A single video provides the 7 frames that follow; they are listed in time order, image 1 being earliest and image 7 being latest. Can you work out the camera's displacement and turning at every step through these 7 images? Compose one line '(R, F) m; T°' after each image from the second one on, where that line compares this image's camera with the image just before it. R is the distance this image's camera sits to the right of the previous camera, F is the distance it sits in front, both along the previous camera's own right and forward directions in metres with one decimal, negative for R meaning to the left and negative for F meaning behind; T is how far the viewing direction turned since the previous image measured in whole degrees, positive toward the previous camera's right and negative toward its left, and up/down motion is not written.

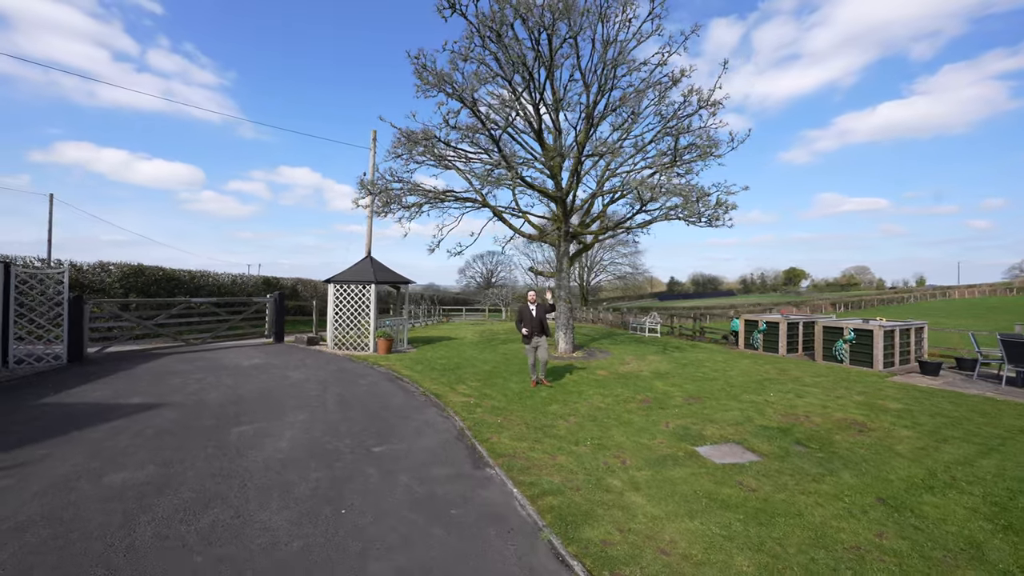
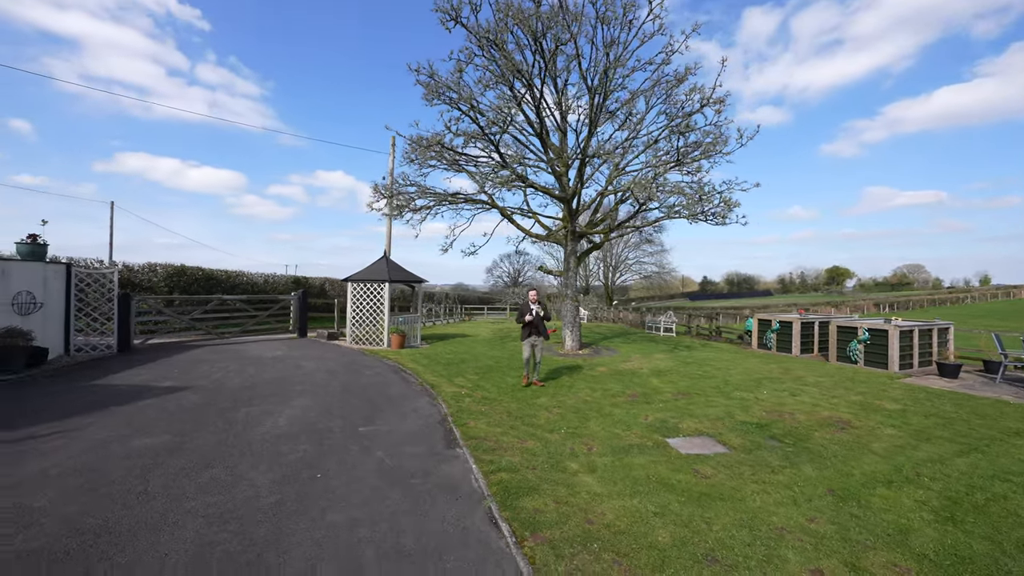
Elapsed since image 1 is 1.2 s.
(+0.9, -0.4) m; -4°
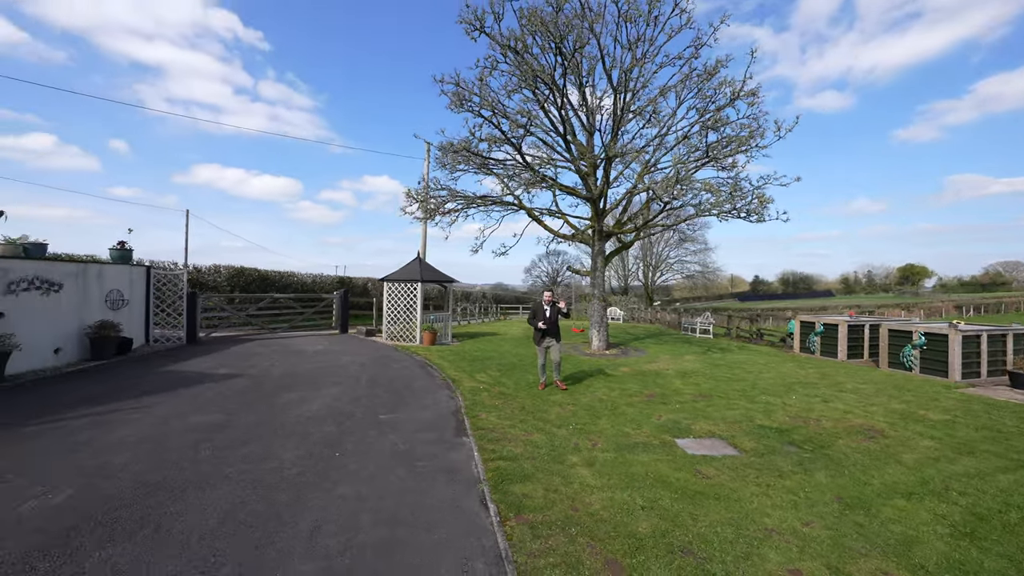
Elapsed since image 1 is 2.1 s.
(+0.6, -0.3) m; -6°
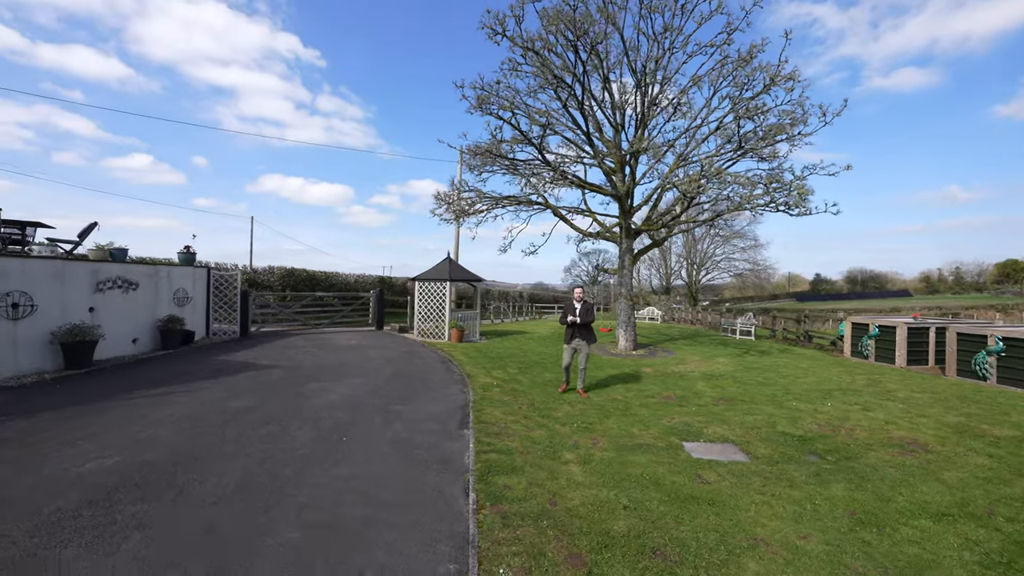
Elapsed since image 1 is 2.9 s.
(+0.7, -0.1) m; -6°
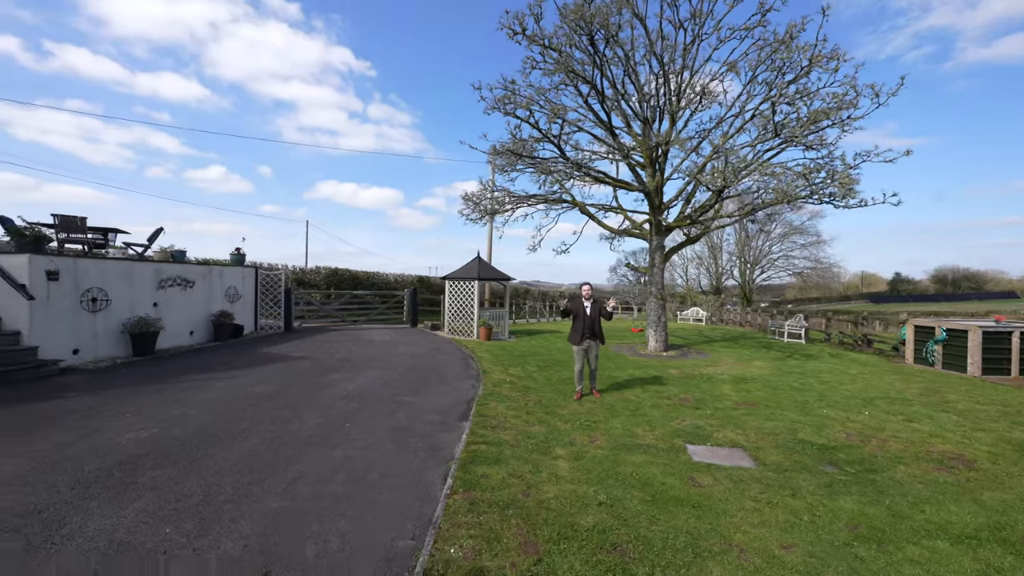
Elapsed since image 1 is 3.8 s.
(+0.8, -0.1) m; -7°
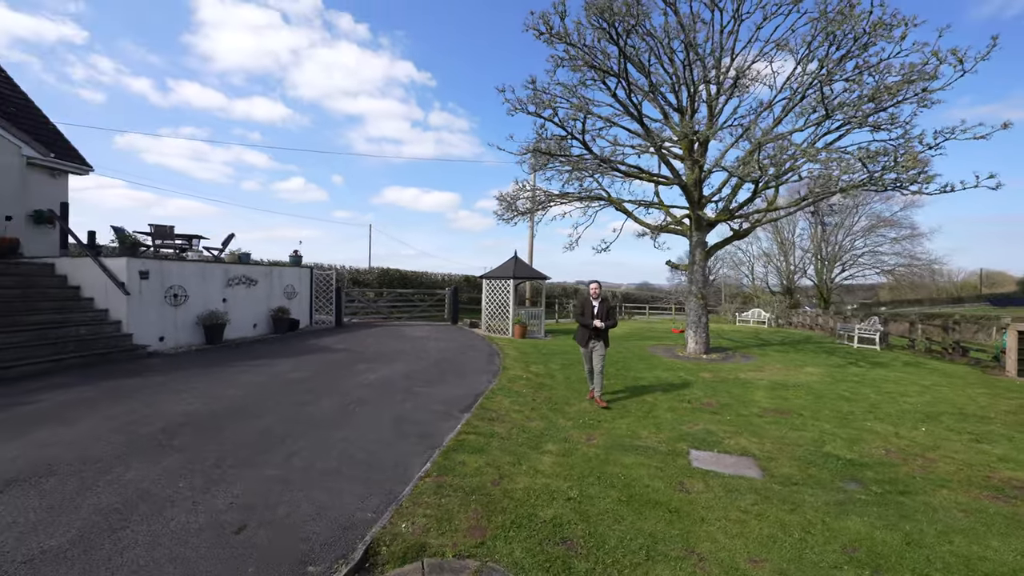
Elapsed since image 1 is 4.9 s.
(+1.0, -0.1) m; -8°
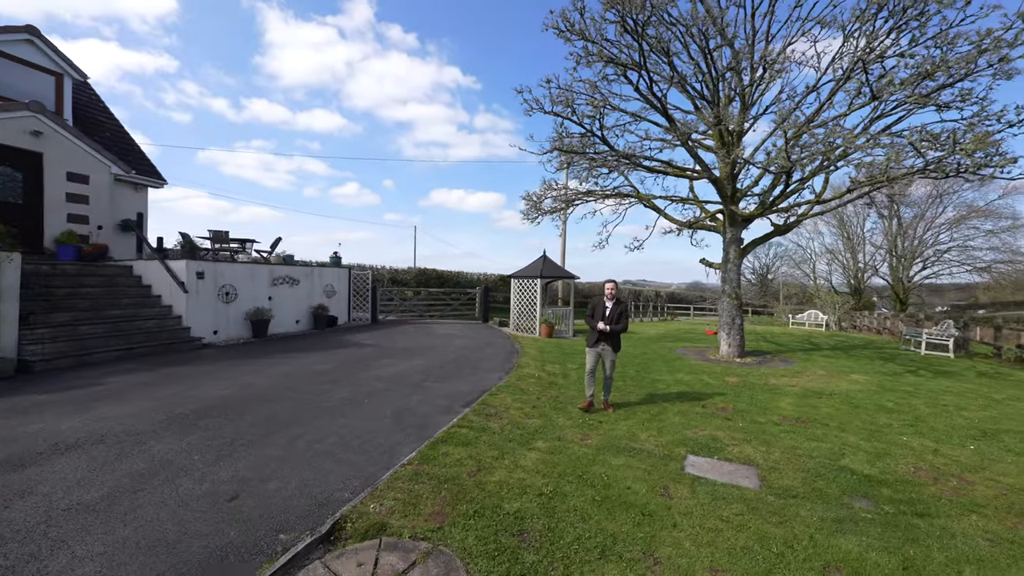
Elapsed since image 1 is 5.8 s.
(+0.8, -0.1) m; -7°
